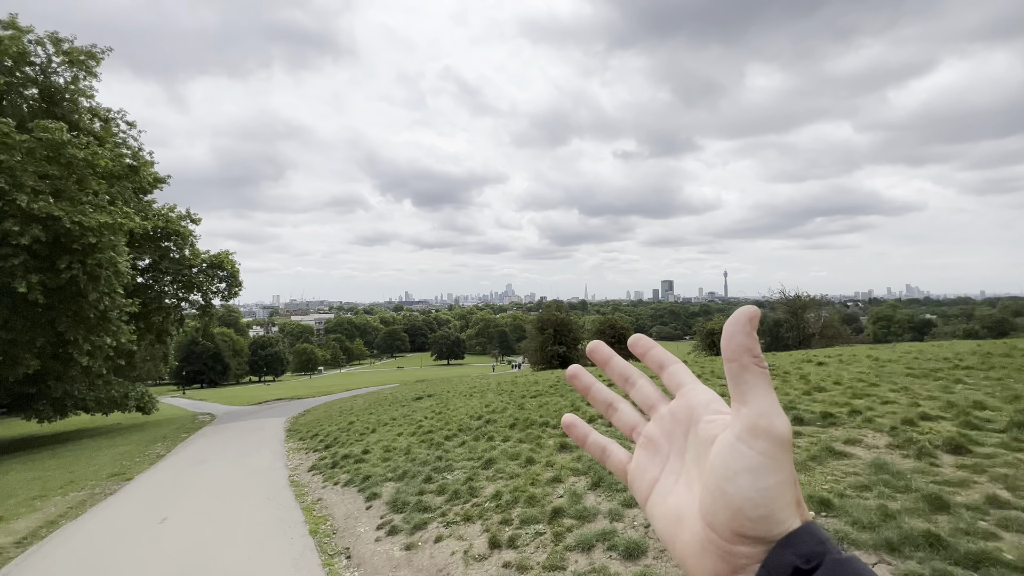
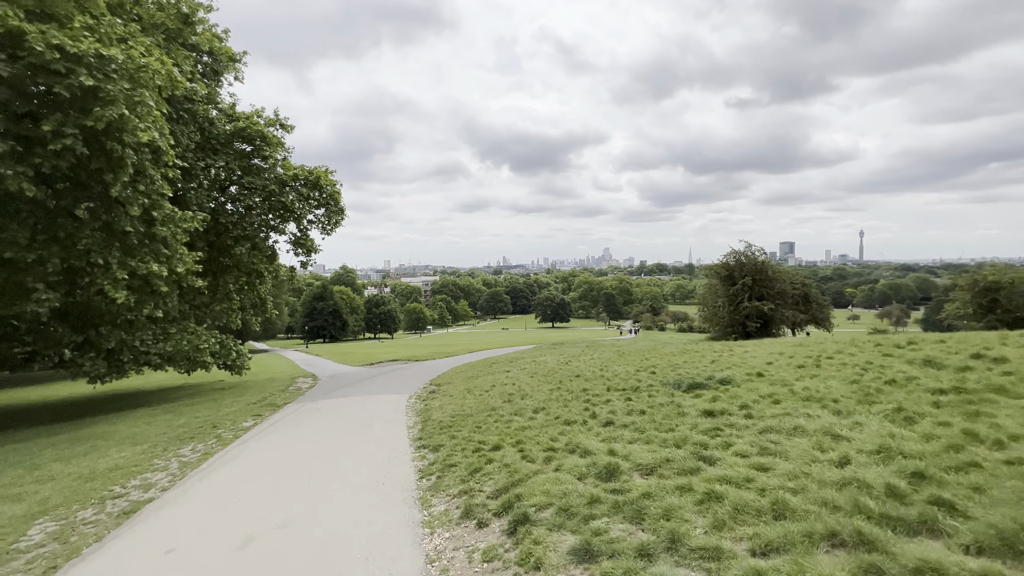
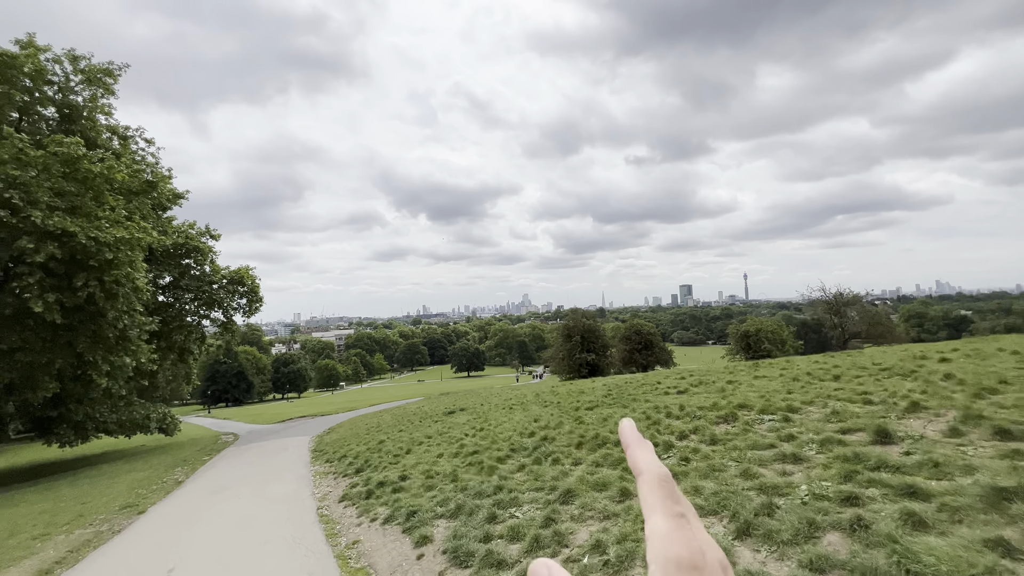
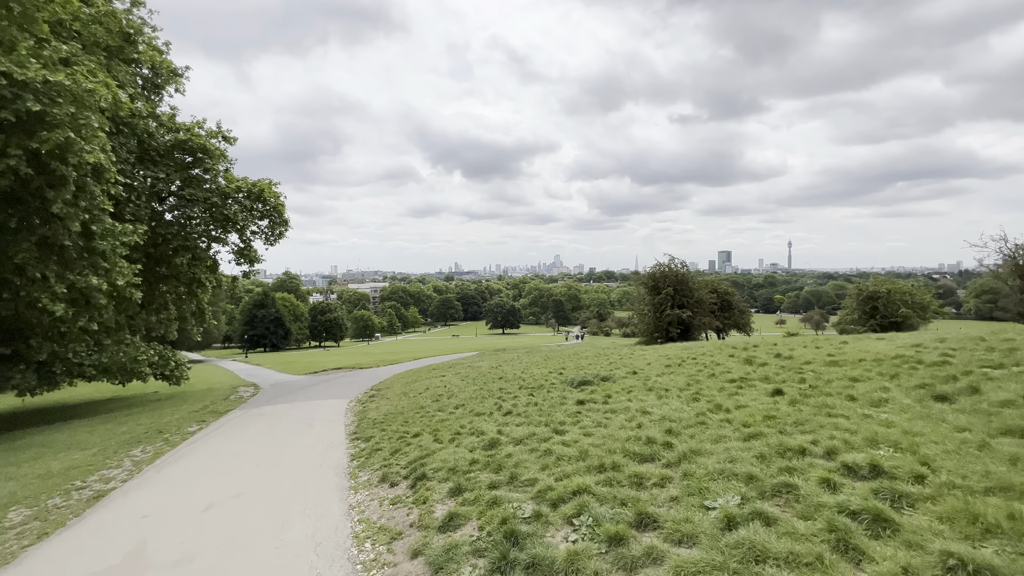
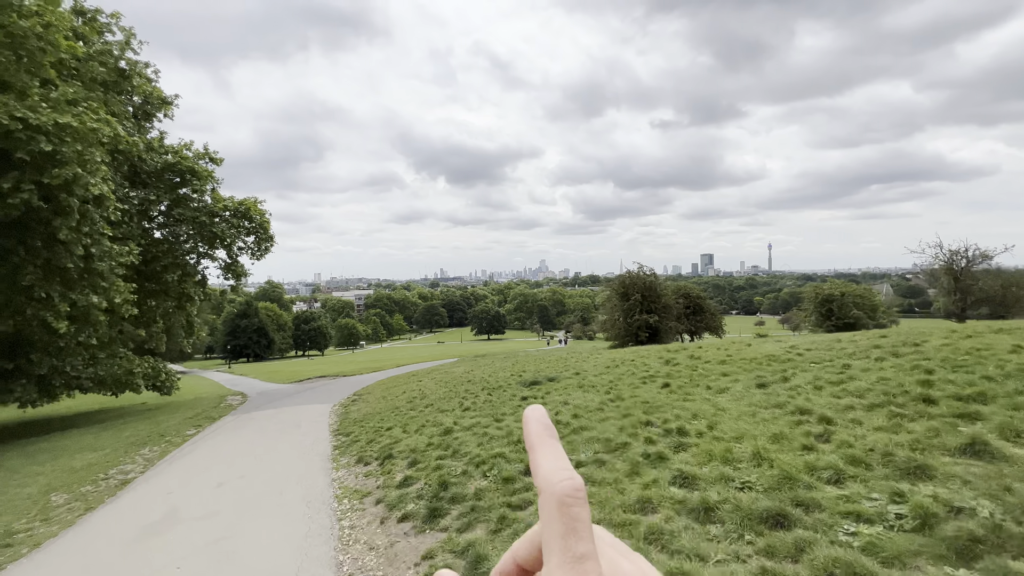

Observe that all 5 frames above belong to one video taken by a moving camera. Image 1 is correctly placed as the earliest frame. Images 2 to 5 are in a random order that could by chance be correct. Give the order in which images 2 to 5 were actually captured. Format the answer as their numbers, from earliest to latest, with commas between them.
3, 5, 4, 2
